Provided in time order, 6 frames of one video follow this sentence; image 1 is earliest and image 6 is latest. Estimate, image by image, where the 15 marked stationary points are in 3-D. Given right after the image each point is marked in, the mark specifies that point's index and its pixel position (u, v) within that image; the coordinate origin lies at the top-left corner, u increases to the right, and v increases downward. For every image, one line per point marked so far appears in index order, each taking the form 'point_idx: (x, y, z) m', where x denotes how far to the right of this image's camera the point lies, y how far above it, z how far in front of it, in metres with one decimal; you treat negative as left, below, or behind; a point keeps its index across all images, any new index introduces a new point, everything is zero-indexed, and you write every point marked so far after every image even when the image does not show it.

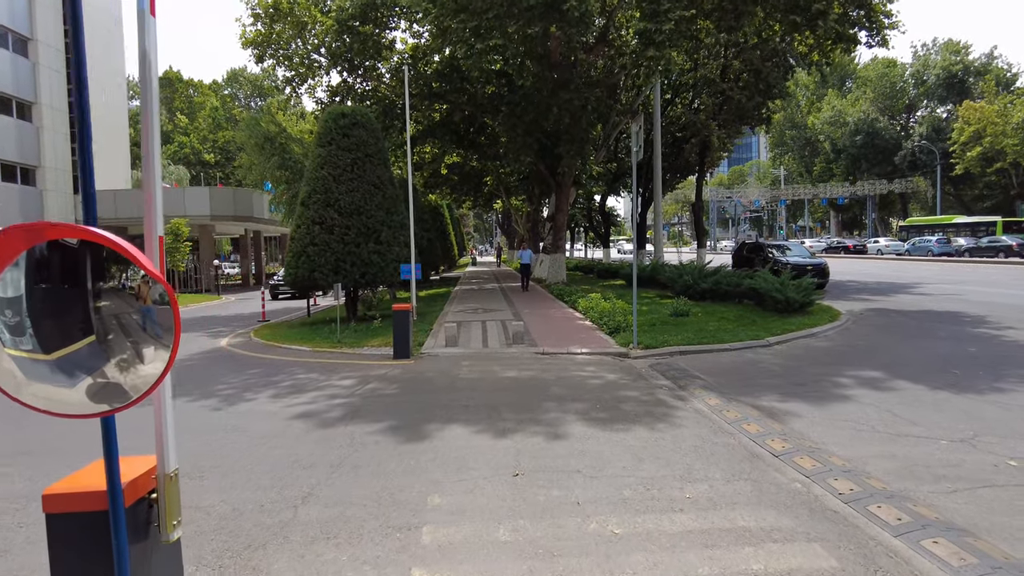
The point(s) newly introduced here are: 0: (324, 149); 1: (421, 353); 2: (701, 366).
0: (-4.5, +3.3, +15.6) m
1: (-1.6, -1.1, +11.3) m
2: (+2.9, -1.2, +10.0) m
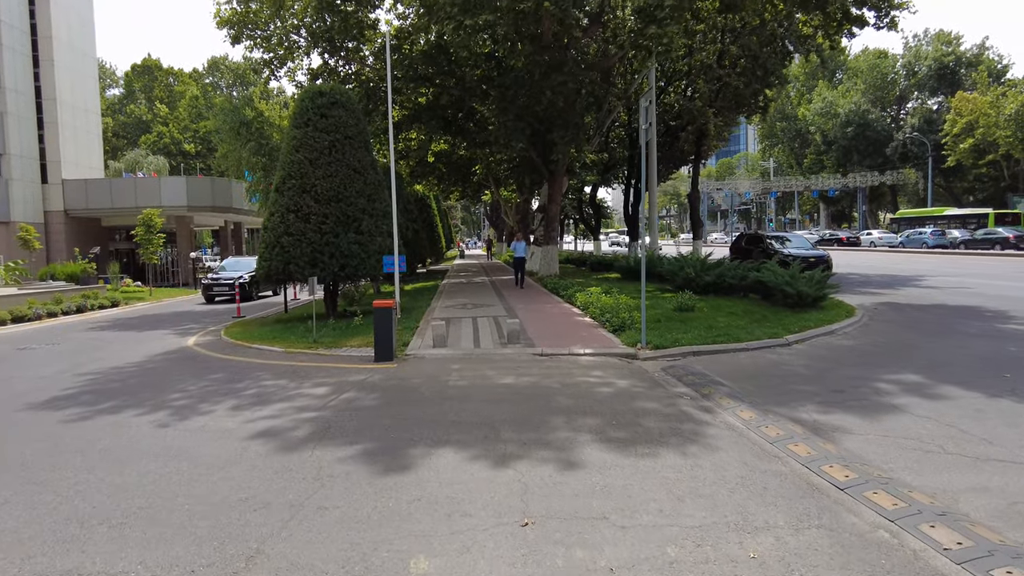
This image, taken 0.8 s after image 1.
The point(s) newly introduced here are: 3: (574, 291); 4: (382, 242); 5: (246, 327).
0: (-4.7, +3.5, +14.4) m
1: (-1.7, -1.1, +10.2) m
2: (+2.8, -1.1, +8.9) m
3: (+1.7, -0.1, +16.4) m
4: (-3.0, +1.0, +14.7) m
5: (-6.0, -0.9, +14.8) m
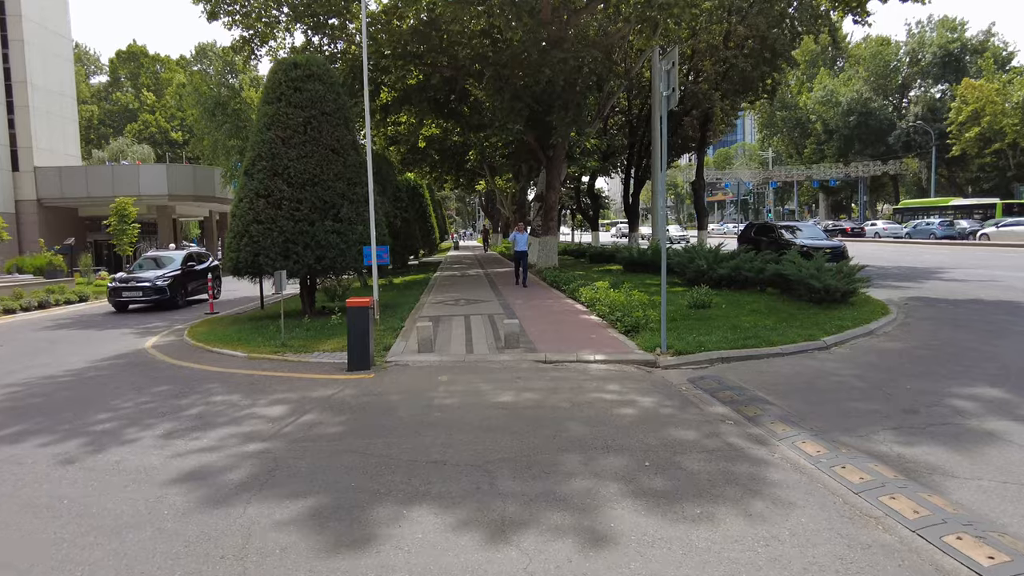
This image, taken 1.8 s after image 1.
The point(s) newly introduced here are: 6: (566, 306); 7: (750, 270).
0: (-4.7, +3.6, +12.8) m
1: (-1.7, -1.0, +8.7) m
2: (+2.8, -1.1, +7.5) m
3: (+1.7, 0.0, +14.9) m
4: (-3.0, +1.1, +13.2) m
5: (-6.1, -0.8, +13.3) m
6: (+1.1, -0.4, +12.8) m
7: (+5.9, +0.4, +16.0) m
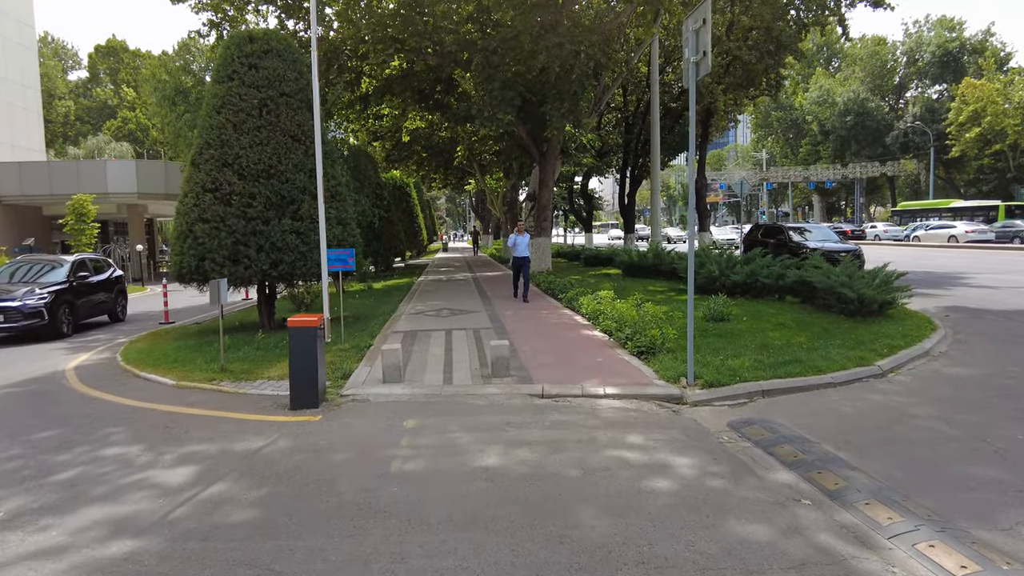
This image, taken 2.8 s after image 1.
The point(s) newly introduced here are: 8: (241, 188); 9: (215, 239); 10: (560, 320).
0: (-4.9, +3.4, +11.0) m
1: (-1.8, -1.2, +6.9) m
2: (+2.7, -1.2, +5.7) m
3: (+1.5, -0.1, +13.2) m
4: (-3.2, +1.0, +11.4) m
5: (-6.3, -0.9, +11.4) m
6: (+0.9, -0.5, +11.0) m
7: (+5.6, +0.3, +14.3) m
8: (-4.5, +1.6, +10.7) m
9: (-4.8, +0.8, +10.6) m
10: (+0.8, -0.6, +10.9) m
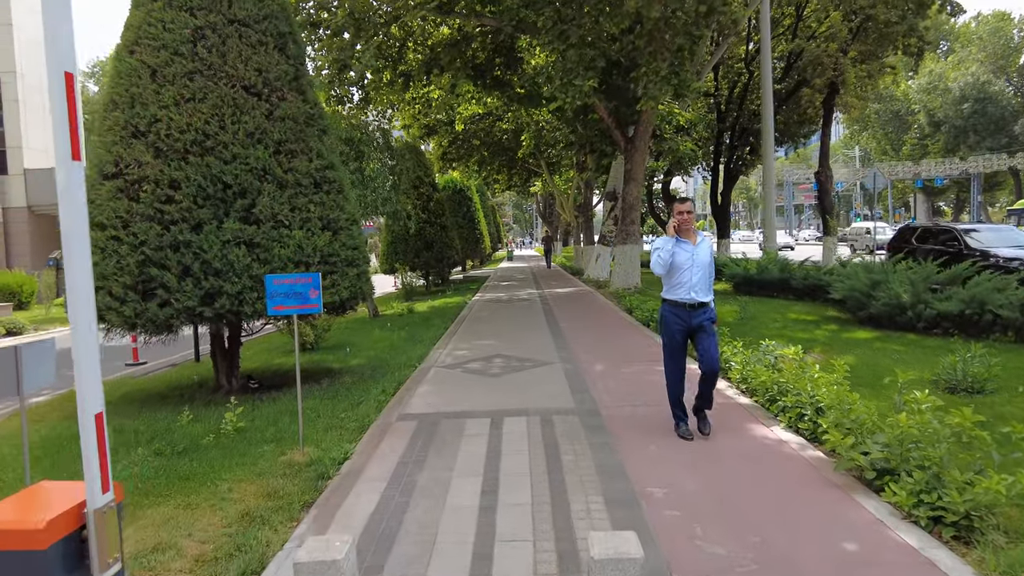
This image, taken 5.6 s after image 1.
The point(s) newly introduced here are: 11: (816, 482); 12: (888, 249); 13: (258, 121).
0: (-3.9, +2.9, +6.8) m
1: (-1.3, -1.6, +2.4) m
2: (+3.1, -1.7, +0.8) m
3: (+2.6, -0.6, +8.3) m
4: (-2.2, +0.5, +7.0) m
5: (-5.3, -1.4, +7.4) m
6: (+1.9, -1.0, +6.3) m
7: (+6.9, -0.2, +9.1) m
8: (-3.5, +1.2, +6.5) m
9: (-3.9, +0.3, +6.4) m
10: (+1.8, -1.0, +6.1) m
11: (+2.0, -1.2, +4.4) m
12: (+10.9, +1.1, +18.6) m
13: (-2.7, +1.8, +6.9) m
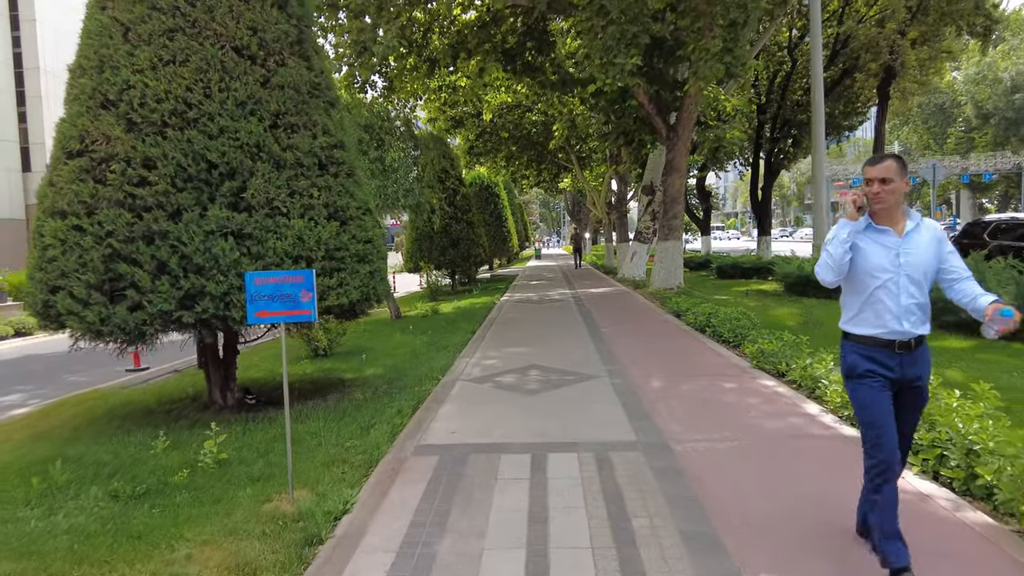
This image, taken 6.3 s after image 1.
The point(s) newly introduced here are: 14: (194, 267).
0: (-3.6, +2.9, +5.8) m
1: (-1.1, -1.6, +1.2) m
2: (+3.2, -1.7, -0.5) m
3: (+3.0, -0.6, +7.0) m
4: (-1.8, +0.5, +5.9) m
5: (-4.9, -1.4, +6.4) m
6: (+2.2, -1.0, +5.0) m
7: (+7.4, -0.3, +7.6) m
8: (-3.2, +1.2, +5.4) m
9: (-3.6, +0.3, +5.3) m
10: (+2.1, -1.0, +4.8) m
11: (+2.2, -1.2, +3.1) m
12: (+11.8, +1.1, +17.0) m
13: (-2.3, +1.8, +5.8) m
14: (-2.6, +0.2, +5.4) m
